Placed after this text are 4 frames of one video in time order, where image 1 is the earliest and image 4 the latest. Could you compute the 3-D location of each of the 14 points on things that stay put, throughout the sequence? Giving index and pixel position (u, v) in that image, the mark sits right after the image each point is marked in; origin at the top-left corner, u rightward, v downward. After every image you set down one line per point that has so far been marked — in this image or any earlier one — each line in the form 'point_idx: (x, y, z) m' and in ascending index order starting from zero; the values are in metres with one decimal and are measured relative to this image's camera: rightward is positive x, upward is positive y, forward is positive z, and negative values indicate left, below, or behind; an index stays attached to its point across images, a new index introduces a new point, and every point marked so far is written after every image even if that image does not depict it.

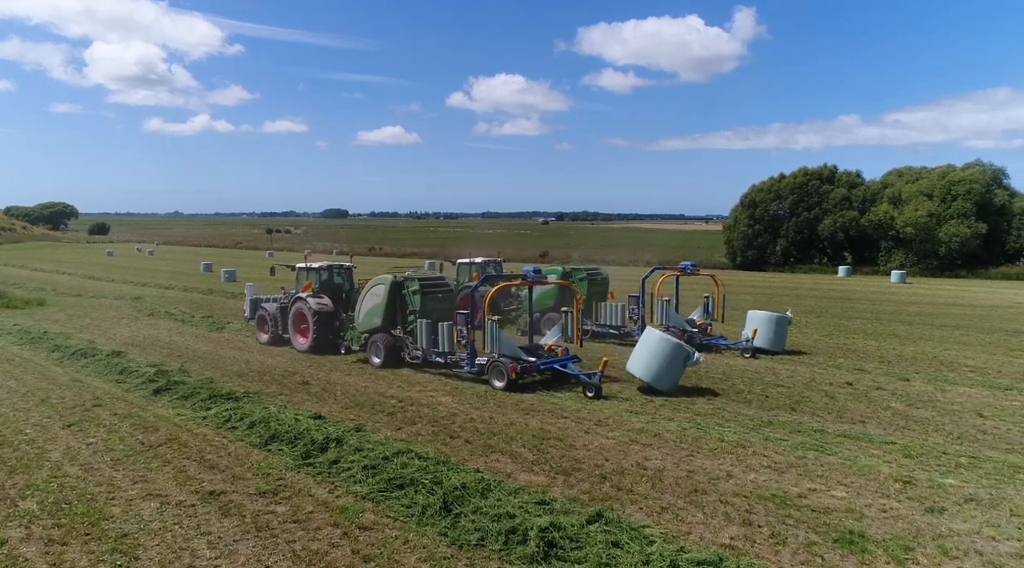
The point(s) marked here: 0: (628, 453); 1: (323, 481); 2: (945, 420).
0: (+1.1, -1.6, +7.3) m
1: (-1.5, -1.6, +6.2) m
2: (+5.2, -1.6, +9.0) m
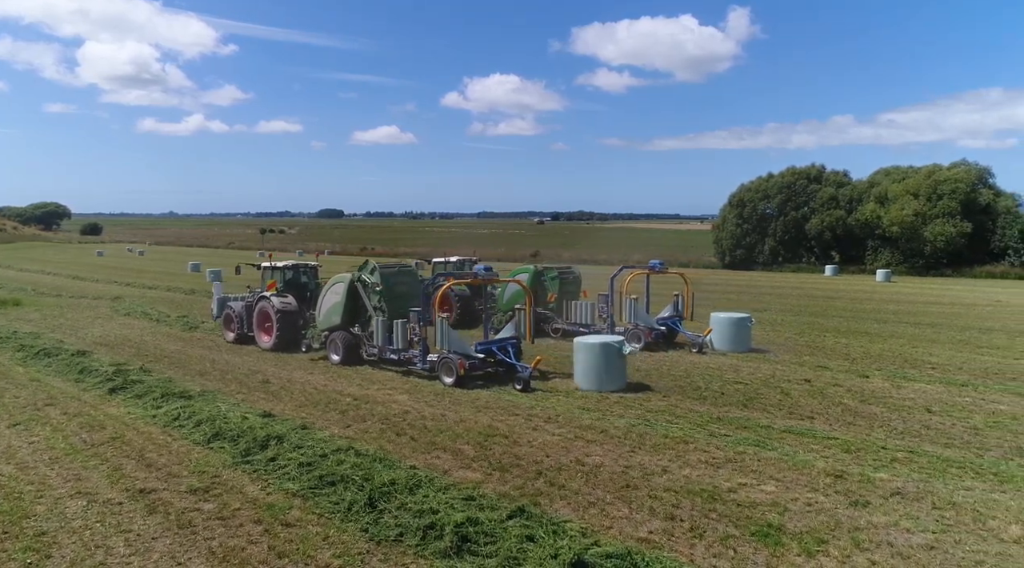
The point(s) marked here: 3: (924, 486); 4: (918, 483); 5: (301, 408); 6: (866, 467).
0: (+0.6, -1.6, +7.3) m
1: (-2.1, -1.6, +6.2) m
2: (+4.6, -1.6, +9.1) m
3: (+3.4, -1.7, +6.2) m
4: (+3.4, -1.7, +6.3) m
5: (-2.6, -1.5, +9.3) m
6: (+3.2, -1.6, +6.8) m
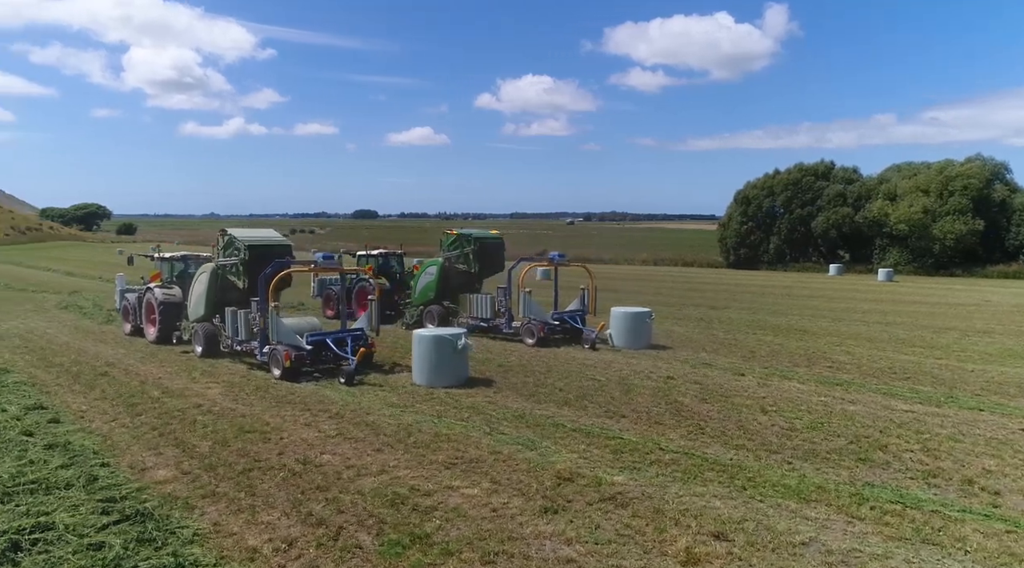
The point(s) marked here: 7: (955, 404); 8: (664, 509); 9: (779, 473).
0: (-1.8, -1.5, +6.8) m
1: (-4.5, -1.4, +5.7) m
2: (+2.3, -1.5, +8.4) m
3: (+1.0, -1.5, +5.6) m
4: (+1.0, -1.5, +5.6) m
5: (-4.9, -1.4, +8.8) m
6: (+0.8, -1.5, +6.1) m
7: (+5.8, -1.6, +9.9) m
8: (+1.0, -1.5, +5.1) m
9: (+2.2, -1.5, +6.2) m
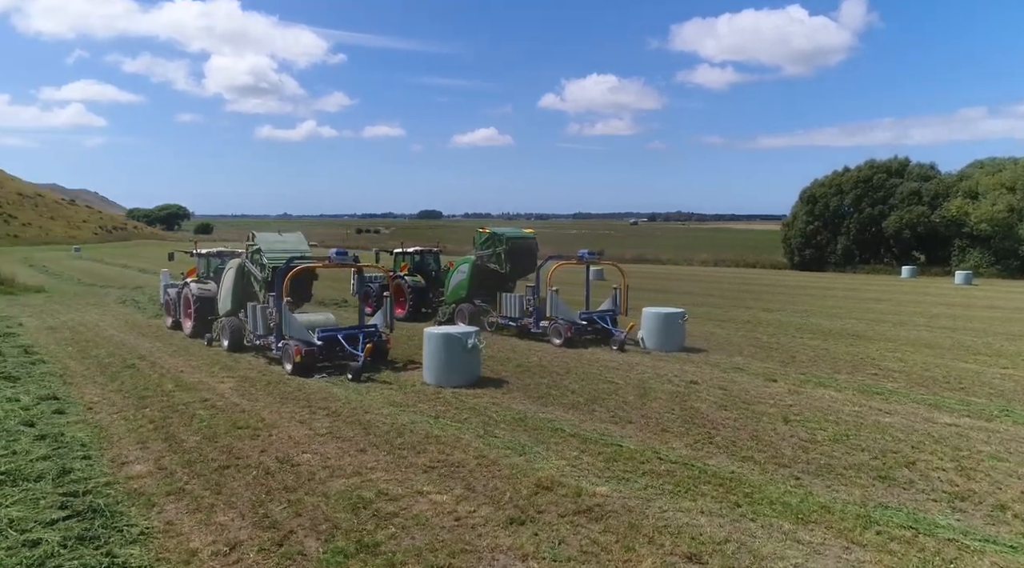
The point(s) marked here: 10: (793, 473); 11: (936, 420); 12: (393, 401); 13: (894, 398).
0: (-1.9, -1.4, +6.6) m
1: (-4.6, -1.4, +5.7) m
2: (+2.4, -1.5, +7.9) m
3: (+0.8, -1.5, +5.2) m
4: (+0.8, -1.5, +5.3) m
5: (-4.8, -1.3, +8.9) m
6: (+0.7, -1.5, +5.7) m
7: (+6.0, -1.6, +9.1) m
8: (+0.8, -1.5, +4.8) m
9: (+2.0, -1.5, +5.7) m
10: (+2.3, -1.5, +6.1) m
11: (+4.7, -1.5, +8.7) m
12: (-1.3, -1.3, +8.5) m
13: (+4.9, -1.5, +10.1) m
